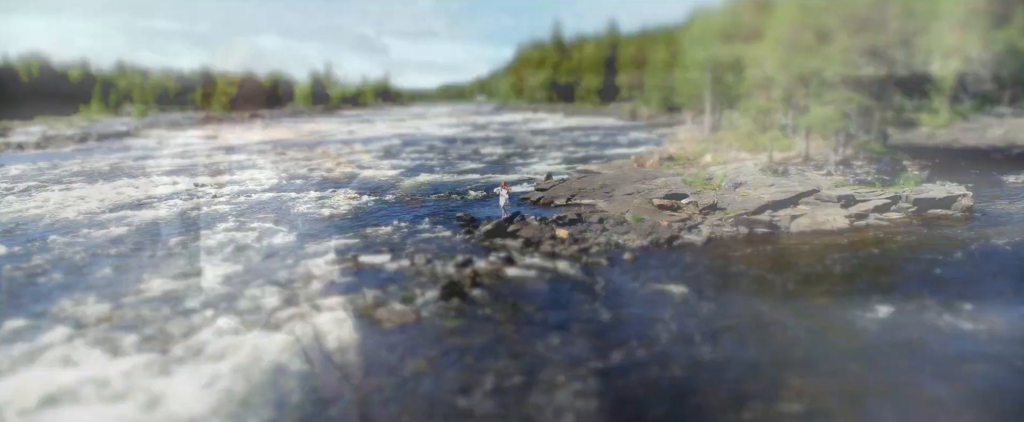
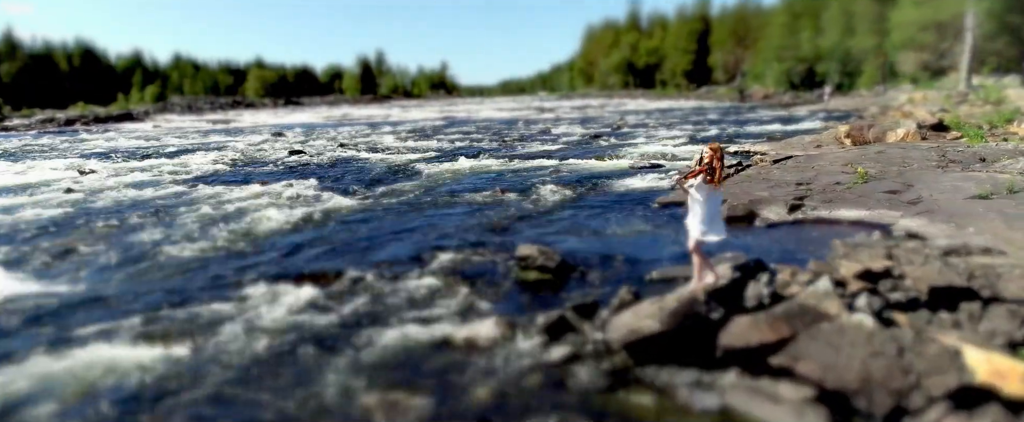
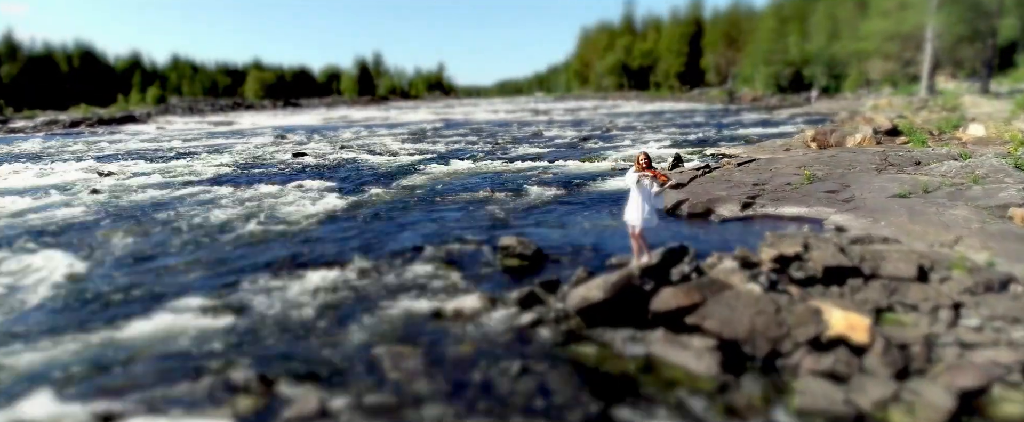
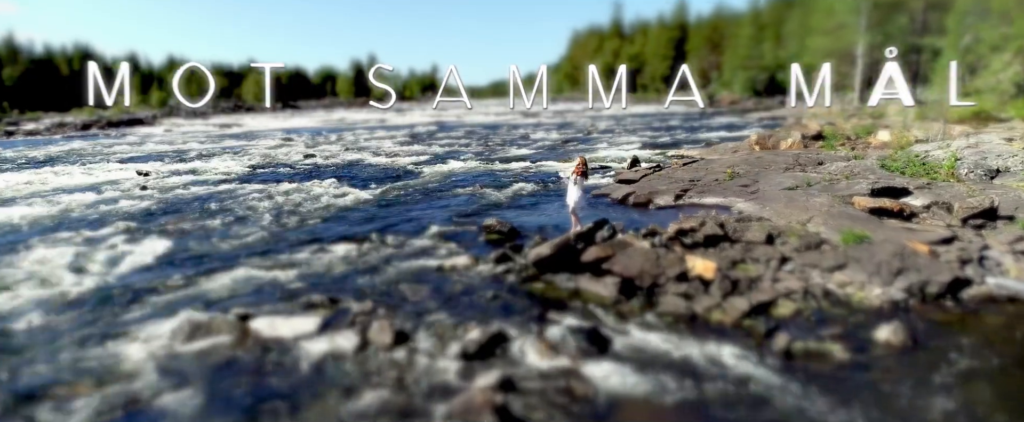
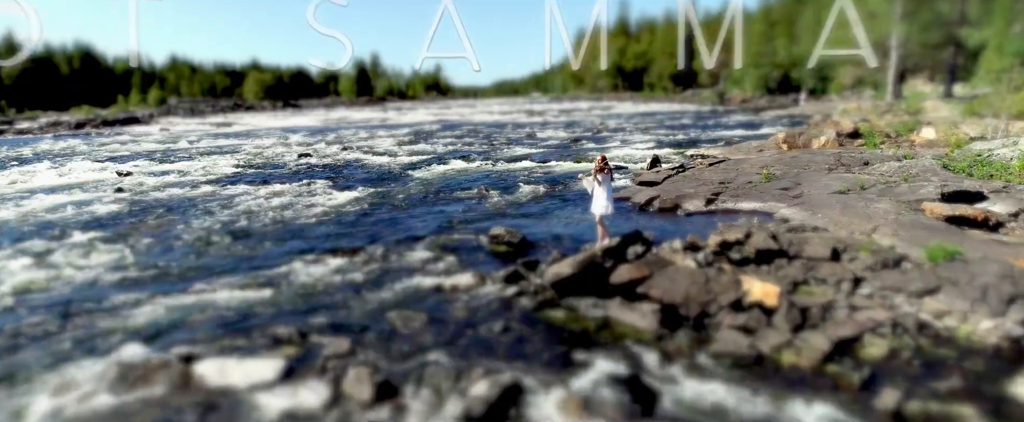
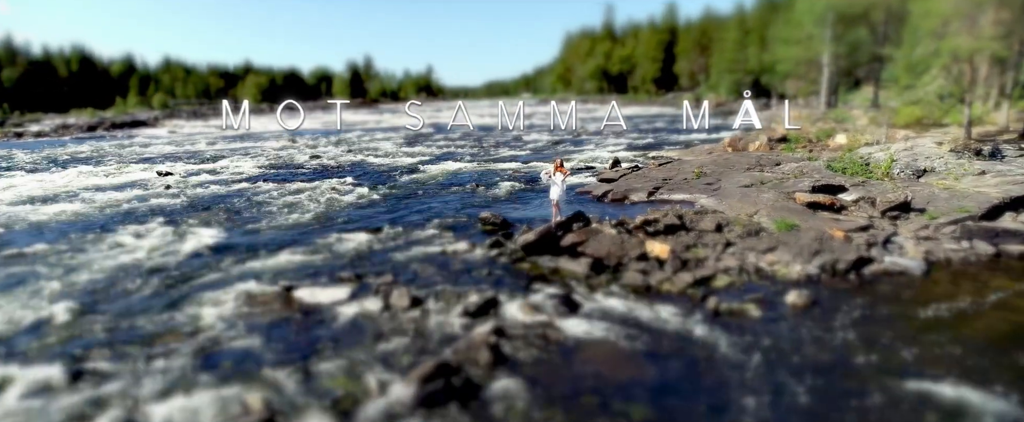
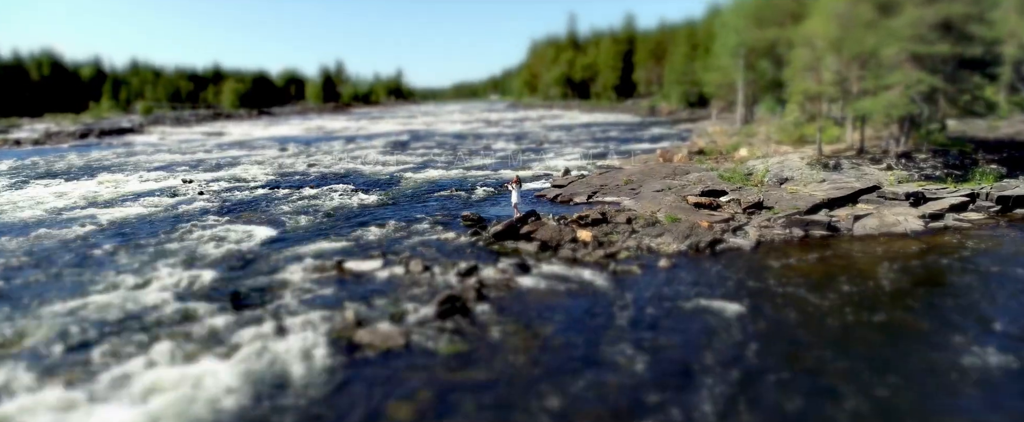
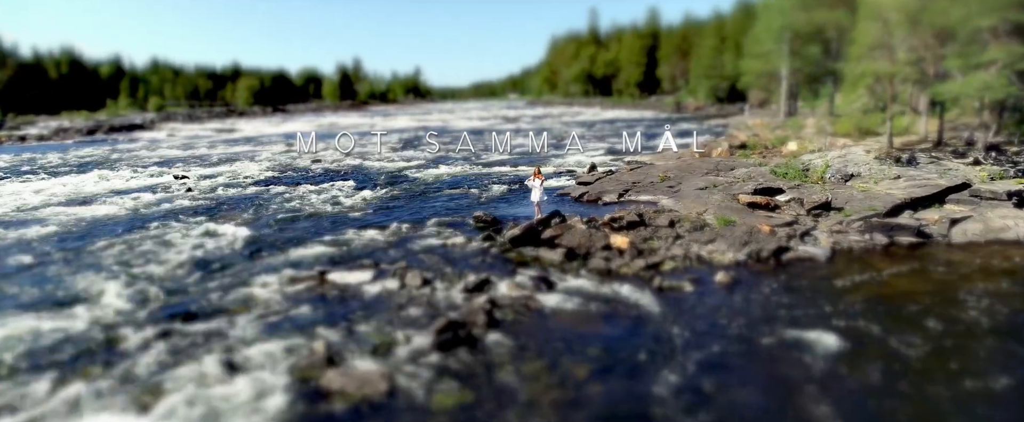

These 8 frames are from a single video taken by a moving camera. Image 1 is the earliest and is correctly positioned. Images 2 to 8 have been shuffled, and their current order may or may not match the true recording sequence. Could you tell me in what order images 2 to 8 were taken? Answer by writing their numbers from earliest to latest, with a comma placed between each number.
7, 8, 6, 4, 5, 3, 2
